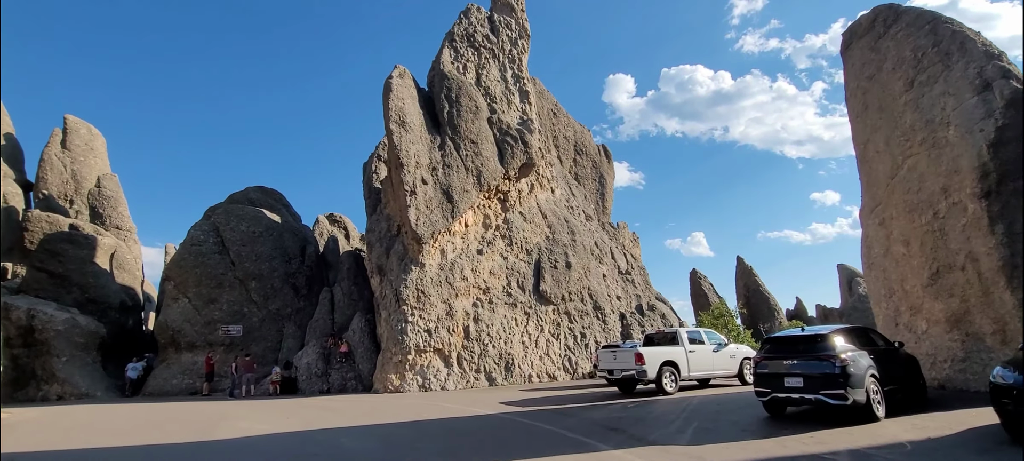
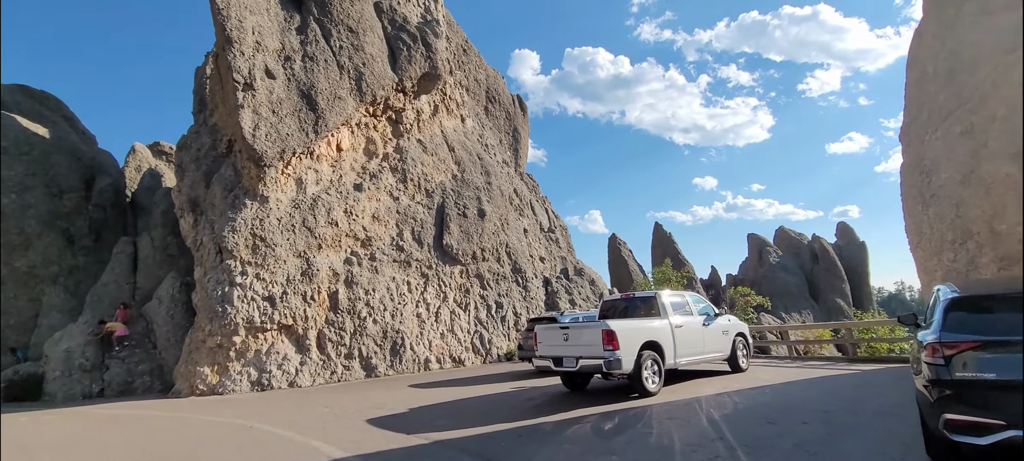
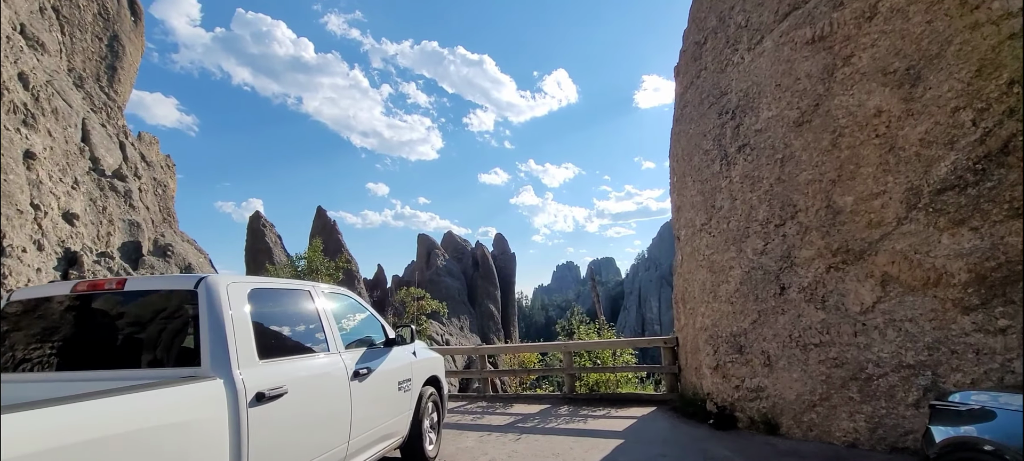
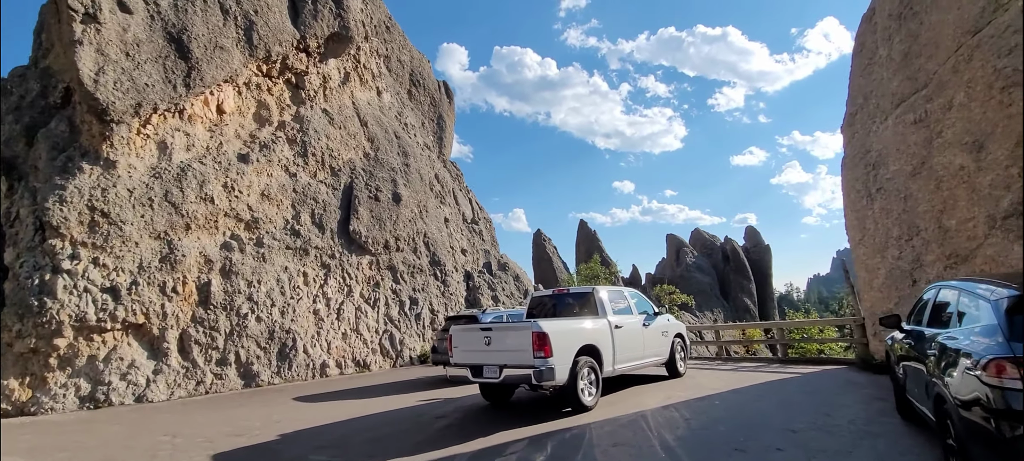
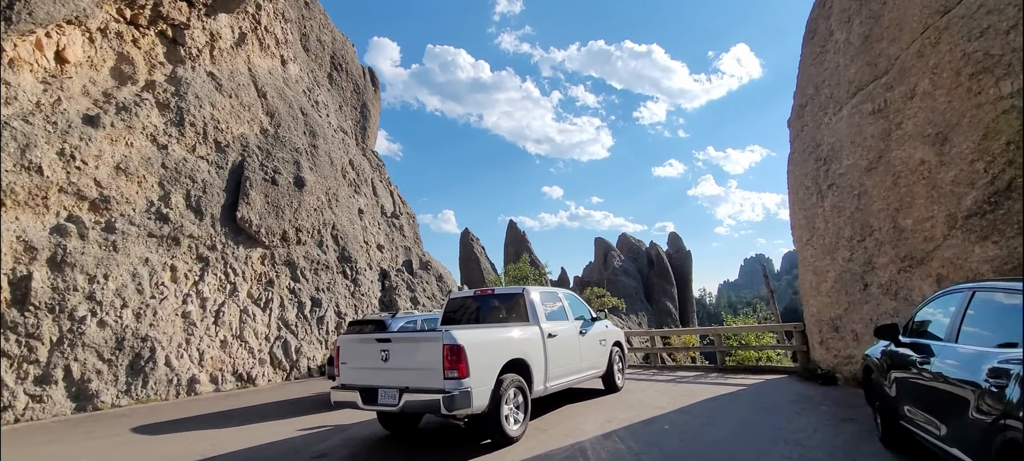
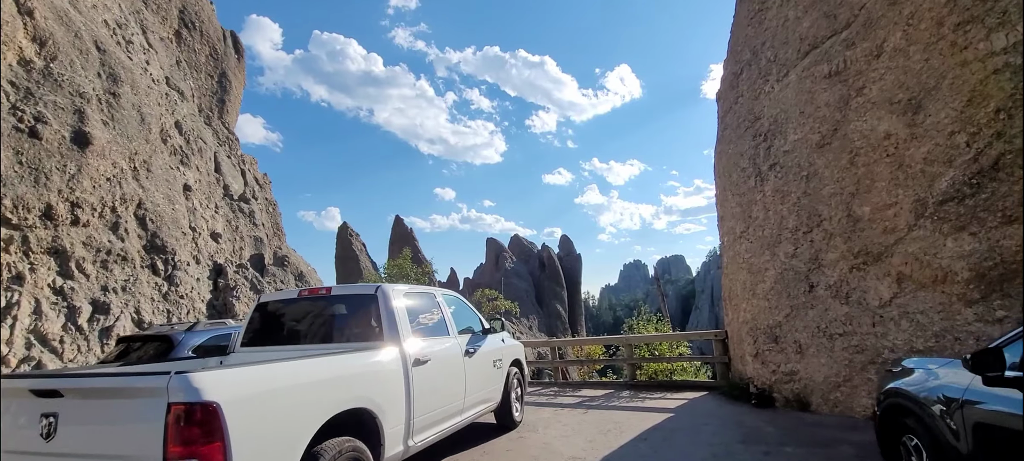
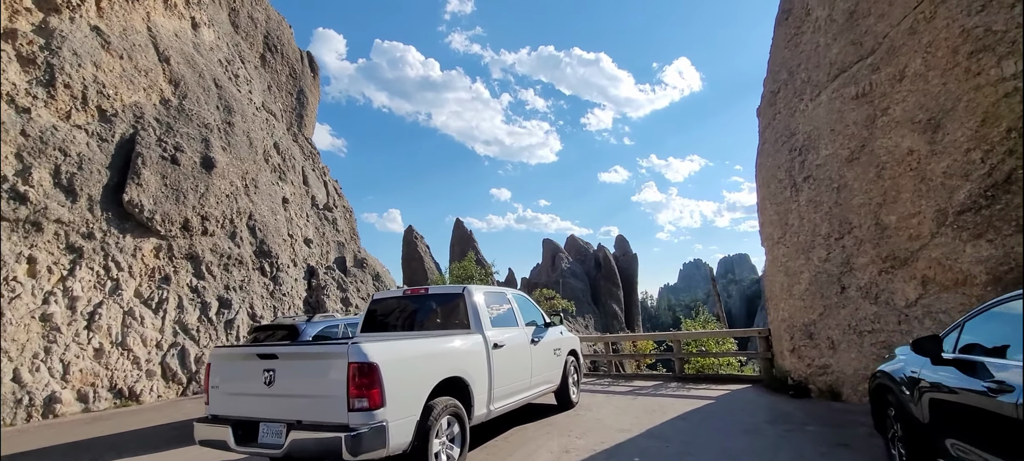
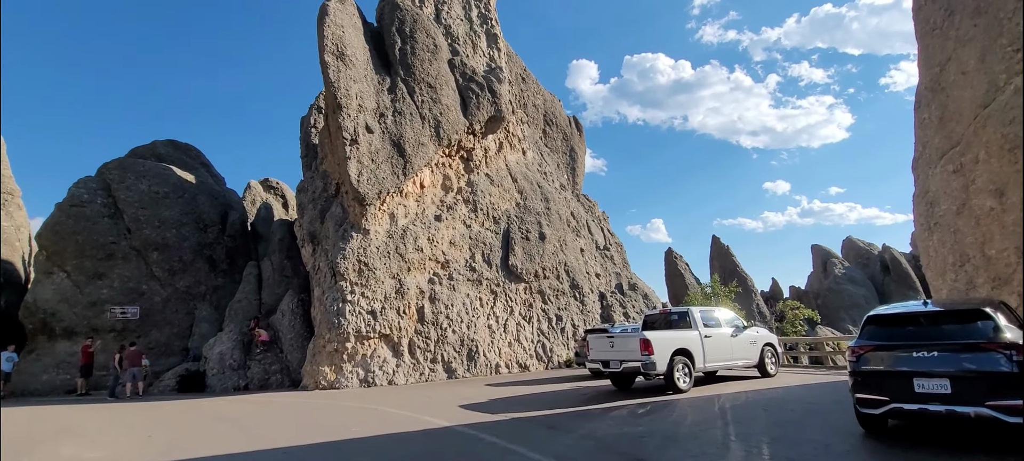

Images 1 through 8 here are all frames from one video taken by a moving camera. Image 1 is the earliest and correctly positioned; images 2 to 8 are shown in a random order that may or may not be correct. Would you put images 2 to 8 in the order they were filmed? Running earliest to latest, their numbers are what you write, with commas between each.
8, 2, 4, 5, 7, 6, 3
